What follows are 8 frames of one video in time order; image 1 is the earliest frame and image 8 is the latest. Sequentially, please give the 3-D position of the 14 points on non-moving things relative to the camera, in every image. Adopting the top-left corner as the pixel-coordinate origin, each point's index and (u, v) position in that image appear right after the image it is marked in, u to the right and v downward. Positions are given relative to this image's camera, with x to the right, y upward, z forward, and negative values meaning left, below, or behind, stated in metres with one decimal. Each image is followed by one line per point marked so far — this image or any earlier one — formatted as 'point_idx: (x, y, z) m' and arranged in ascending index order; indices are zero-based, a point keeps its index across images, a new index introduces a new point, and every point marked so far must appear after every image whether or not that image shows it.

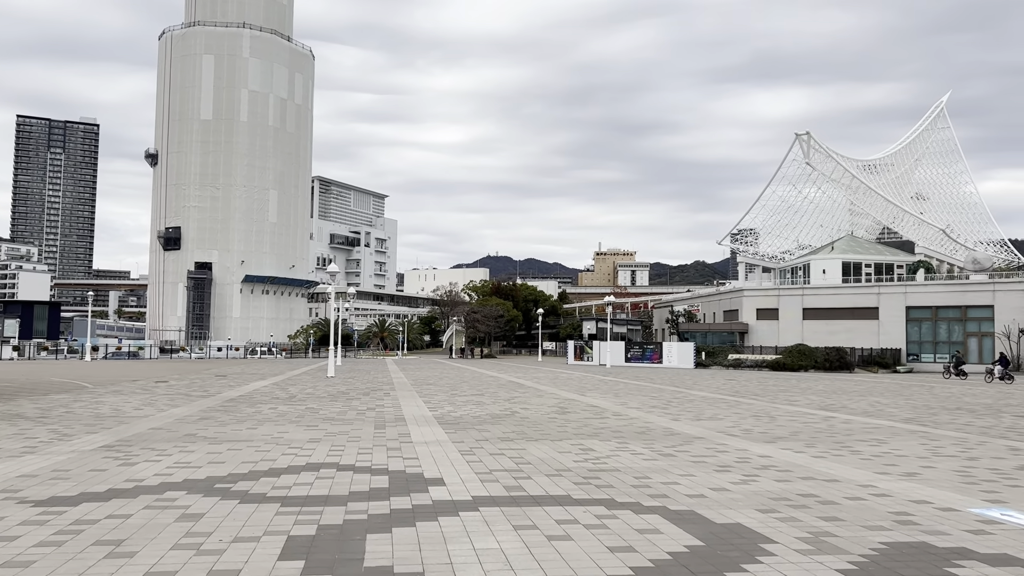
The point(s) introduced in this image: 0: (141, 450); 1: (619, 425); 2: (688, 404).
0: (-4.6, -2.0, +10.2) m
1: (+1.9, -2.4, +14.3) m
2: (+4.2, -2.8, +19.8) m
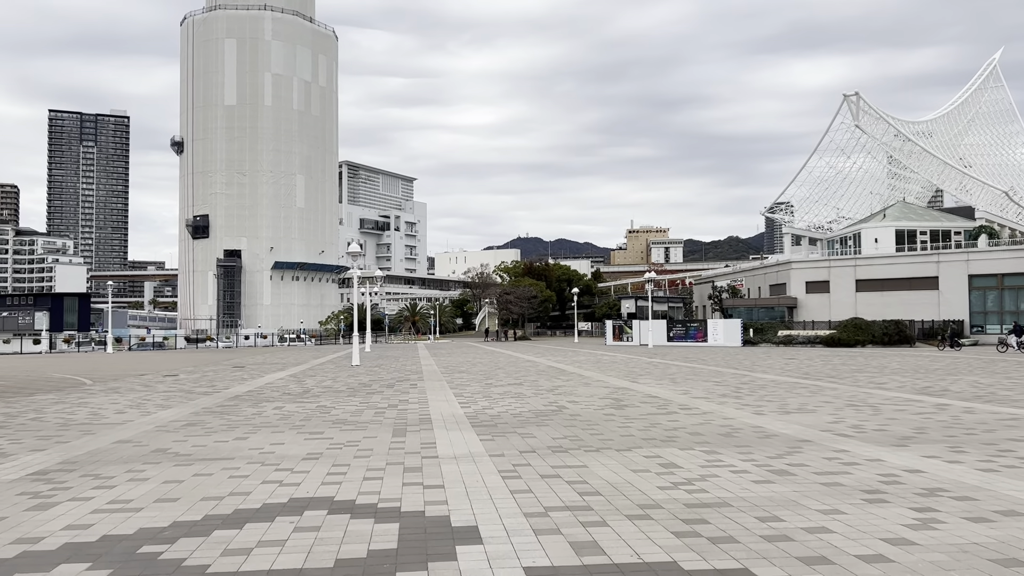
0: (-4.0, -1.8, +7.7) m
1: (+2.6, -1.9, +11.5) m
2: (+5.1, -2.1, +17.0) m
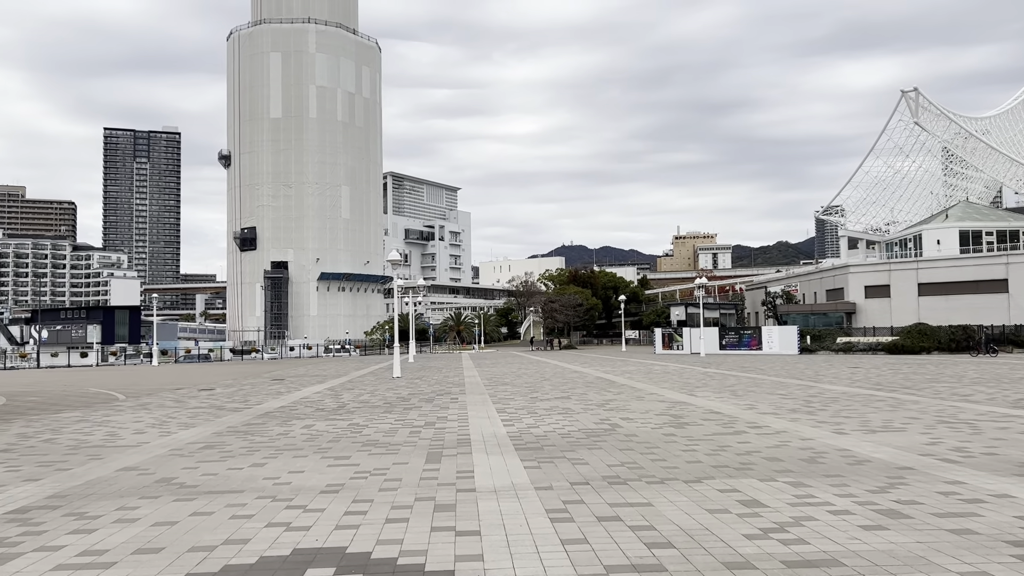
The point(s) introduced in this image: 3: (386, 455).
0: (-3.6, -1.9, +6.6) m
1: (+3.2, -2.0, +10.1) m
2: (+6.0, -2.2, +15.4) m
3: (-1.5, -2.0, +10.1) m
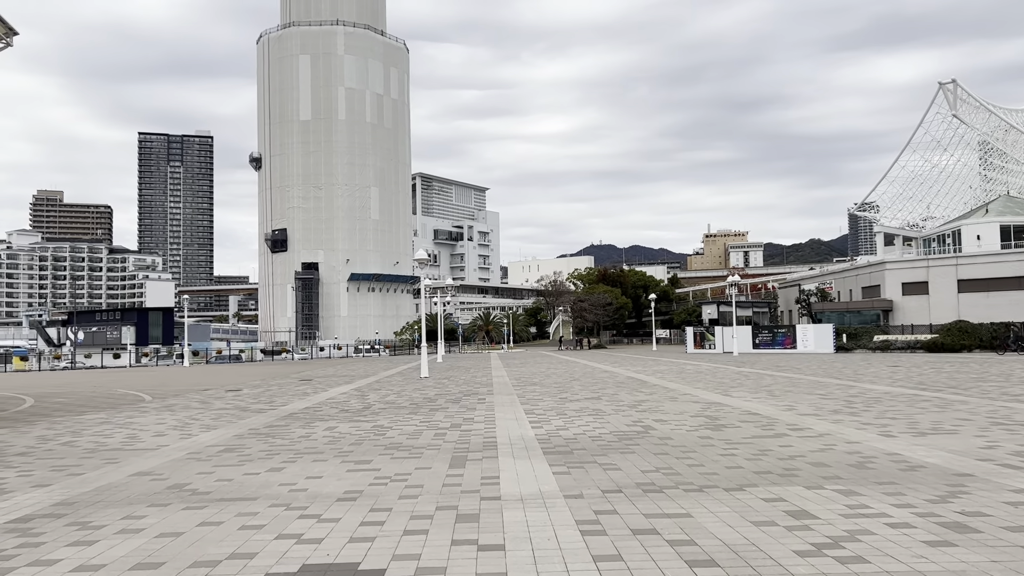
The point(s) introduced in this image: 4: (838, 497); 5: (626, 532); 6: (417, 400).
0: (-3.4, -1.8, +6.3) m
1: (+3.5, -1.9, +9.5) m
2: (+6.5, -2.1, +14.7) m
3: (-1.2, -2.0, +9.6) m
4: (+2.8, -1.8, +7.1) m
5: (+0.8, -1.7, +5.9) m
6: (-2.1, -2.5, +18.6) m
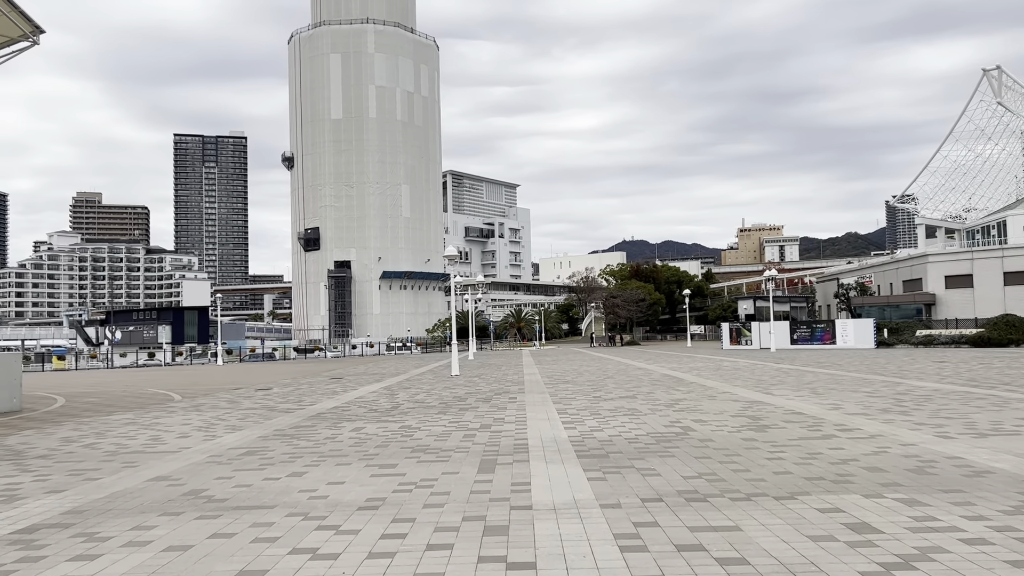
0: (-3.2, -1.8, +5.9) m
1: (+3.8, -1.8, +8.8) m
2: (+7.0, -2.0, +14.0) m
3: (-0.8, -1.9, +9.2) m
4: (+3.0, -1.7, +6.5) m
5: (+1.0, -1.7, +5.3) m
6: (-1.4, -2.4, +18.2) m
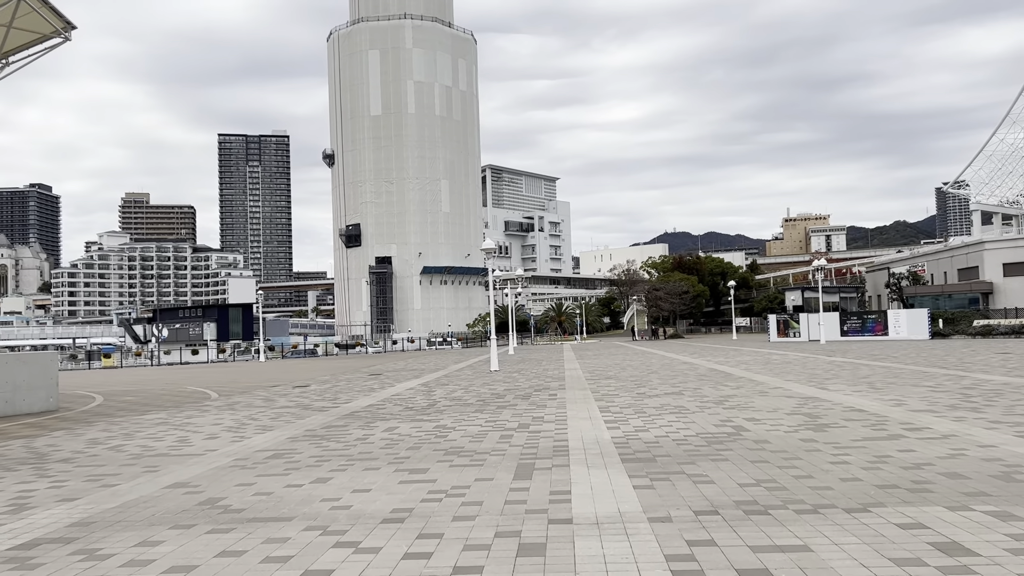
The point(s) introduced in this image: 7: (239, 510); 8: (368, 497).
0: (-3.0, -1.8, +5.4) m
1: (+4.2, -1.7, +8.0) m
2: (+7.7, -1.8, +13.0) m
3: (-0.4, -1.8, +8.6) m
4: (+3.3, -1.6, +5.7) m
5: (+1.2, -1.6, +4.6) m
6: (-0.6, -2.3, +17.6) m
7: (-2.3, -1.8, +6.9) m
8: (-1.3, -1.8, +7.3) m
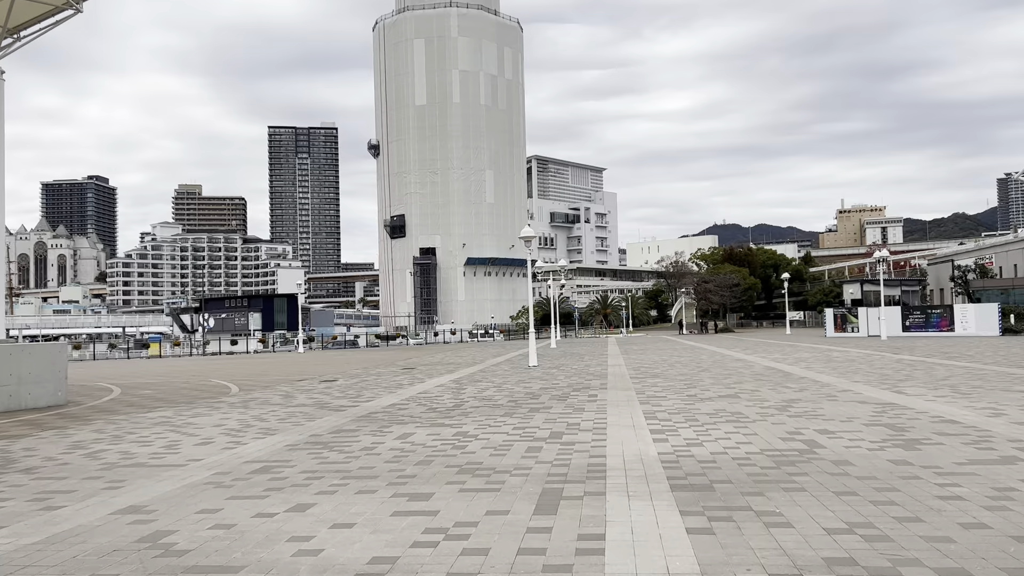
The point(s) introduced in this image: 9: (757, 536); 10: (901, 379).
0: (-2.9, -1.7, +4.0) m
1: (+4.4, -1.6, +6.2) m
2: (+8.1, -1.7, +10.9) m
3: (-0.2, -1.7, +7.0) m
4: (+3.3, -1.5, +3.9) m
5: (+1.2, -1.5, +3.0) m
6: (+0.1, -2.1, +16.0) m
7: (-2.2, -1.7, +5.5) m
8: (-1.1, -1.7, +5.8) m
9: (+1.6, -1.6, +5.5) m
10: (+8.3, -1.9, +17.8) m
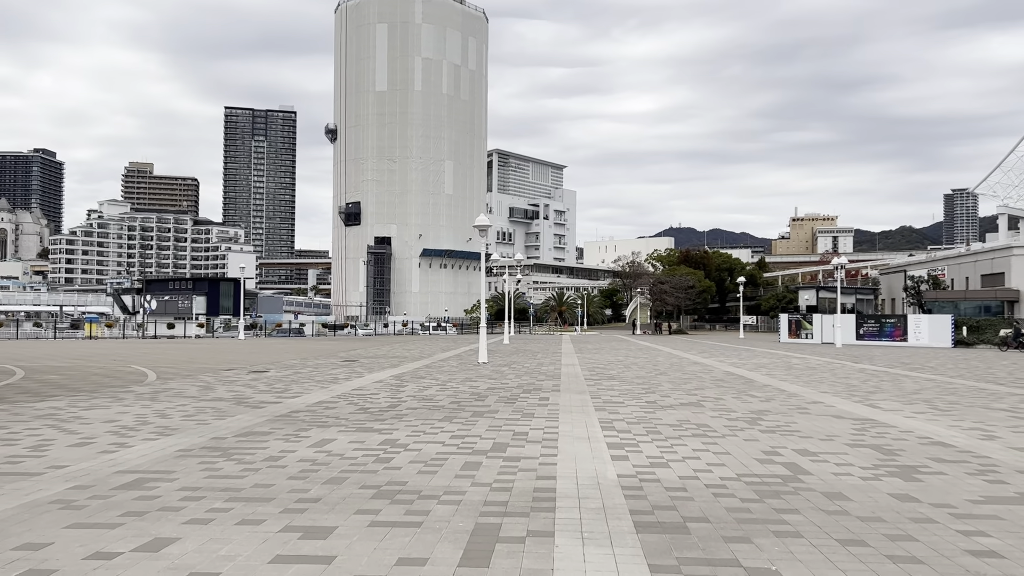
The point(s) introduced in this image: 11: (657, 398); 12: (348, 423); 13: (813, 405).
0: (-3.3, -1.5, +2.4) m
1: (+3.9, -1.6, +5.0) m
2: (+7.4, -1.8, +9.9) m
3: (-0.8, -1.6, +5.5) m
4: (+3.0, -1.5, +2.7) m
5: (+0.9, -1.5, +1.6) m
6: (-0.9, -1.9, +14.5) m
7: (-2.6, -1.5, +3.9) m
8: (-1.6, -1.5, +4.2) m
9: (+1.2, -1.6, +4.1) m
10: (+7.2, -2.0, +16.7) m
11: (+2.4, -1.9, +14.1) m
12: (-2.2, -1.8, +11.1) m
13: (+4.8, -1.9, +13.4) m
